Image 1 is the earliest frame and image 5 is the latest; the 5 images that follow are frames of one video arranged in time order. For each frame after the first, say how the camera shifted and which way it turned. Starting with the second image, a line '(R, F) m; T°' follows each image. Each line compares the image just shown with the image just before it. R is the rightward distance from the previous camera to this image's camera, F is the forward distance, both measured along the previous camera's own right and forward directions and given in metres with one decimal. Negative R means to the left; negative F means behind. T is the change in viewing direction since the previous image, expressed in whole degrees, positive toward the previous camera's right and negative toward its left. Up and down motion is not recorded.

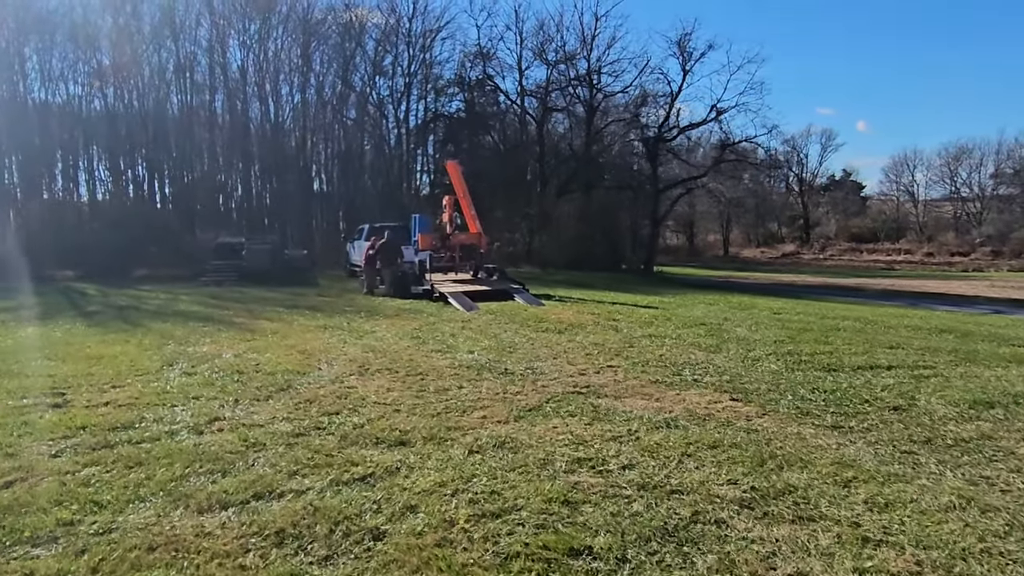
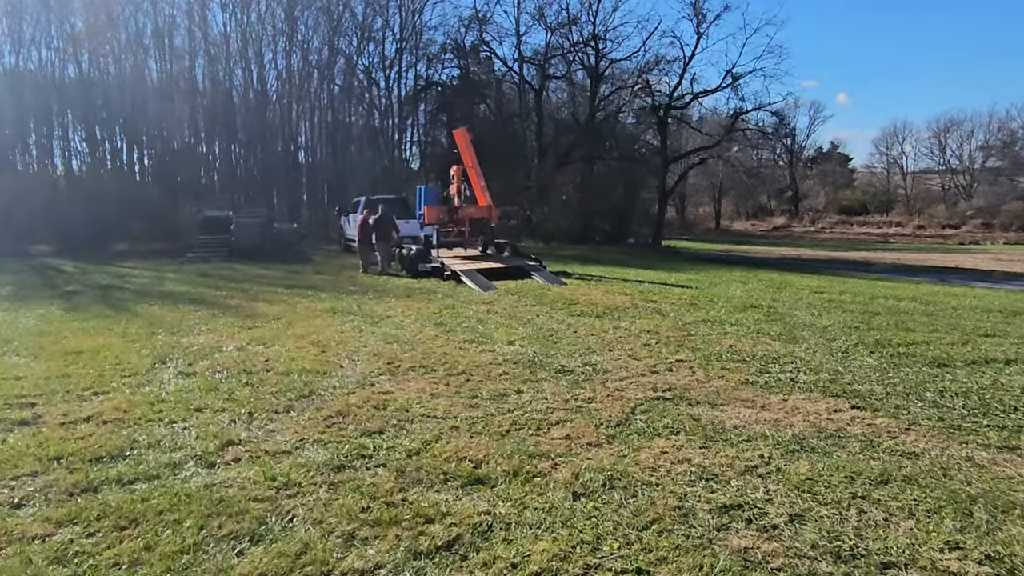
(-0.6, +1.2) m; +1°
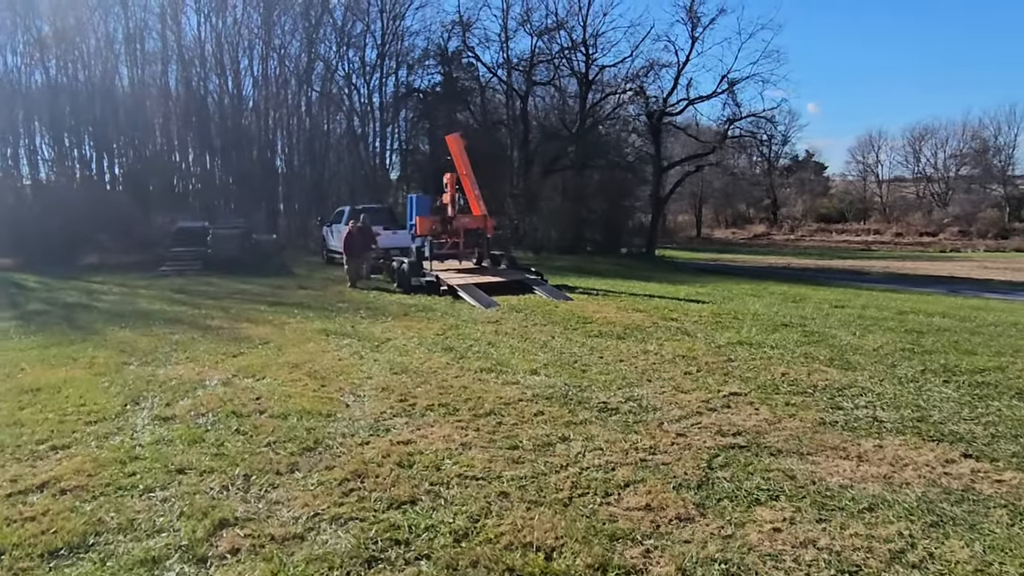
(-0.4, +0.9) m; +2°
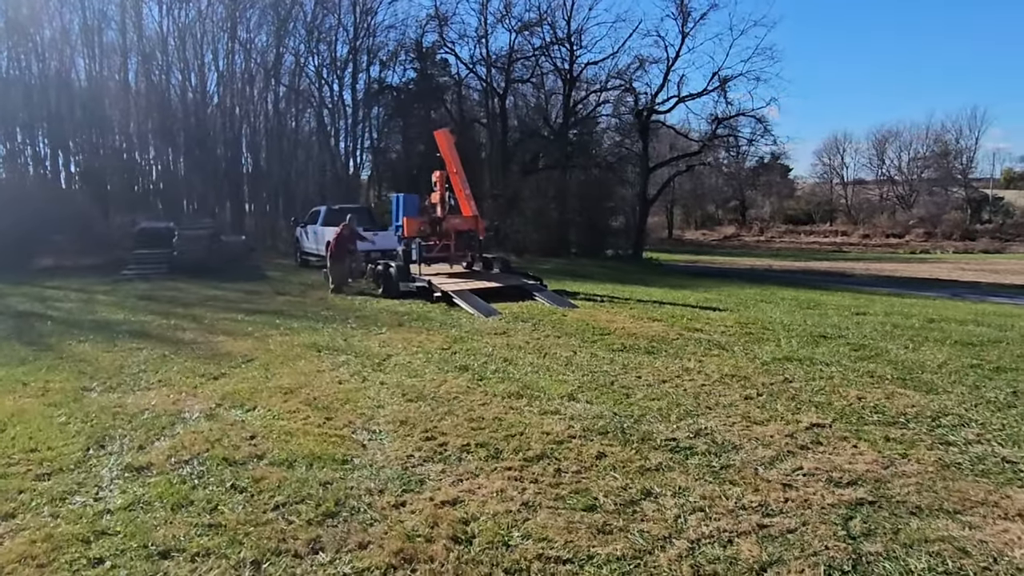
(-0.5, +1.0) m; +3°
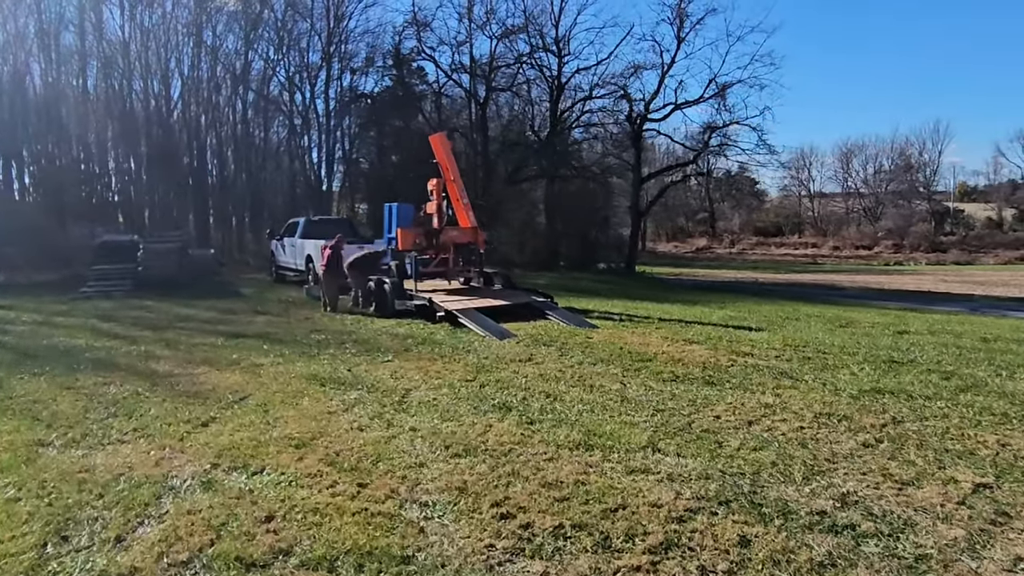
(-0.7, +1.1) m; +3°
